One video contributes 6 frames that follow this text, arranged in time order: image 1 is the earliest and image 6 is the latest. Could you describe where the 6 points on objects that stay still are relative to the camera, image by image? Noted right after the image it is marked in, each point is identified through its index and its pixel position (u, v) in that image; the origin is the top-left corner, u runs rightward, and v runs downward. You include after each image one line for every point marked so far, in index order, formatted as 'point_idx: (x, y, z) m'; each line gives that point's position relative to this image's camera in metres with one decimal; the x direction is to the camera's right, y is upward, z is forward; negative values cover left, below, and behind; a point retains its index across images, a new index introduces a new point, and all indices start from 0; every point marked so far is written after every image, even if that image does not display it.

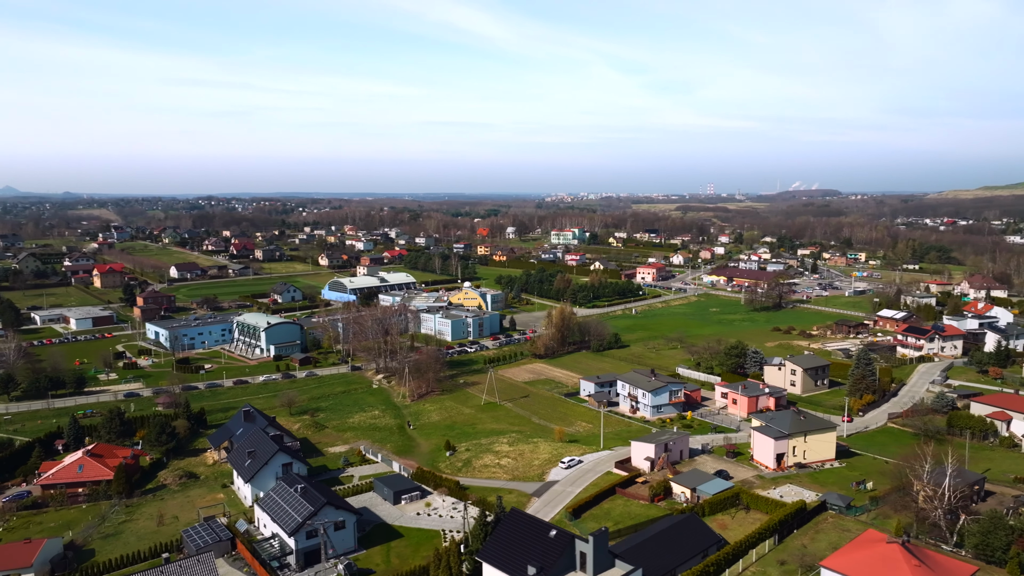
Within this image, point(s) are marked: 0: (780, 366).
0: (+7.1, -2.1, +18.7) m
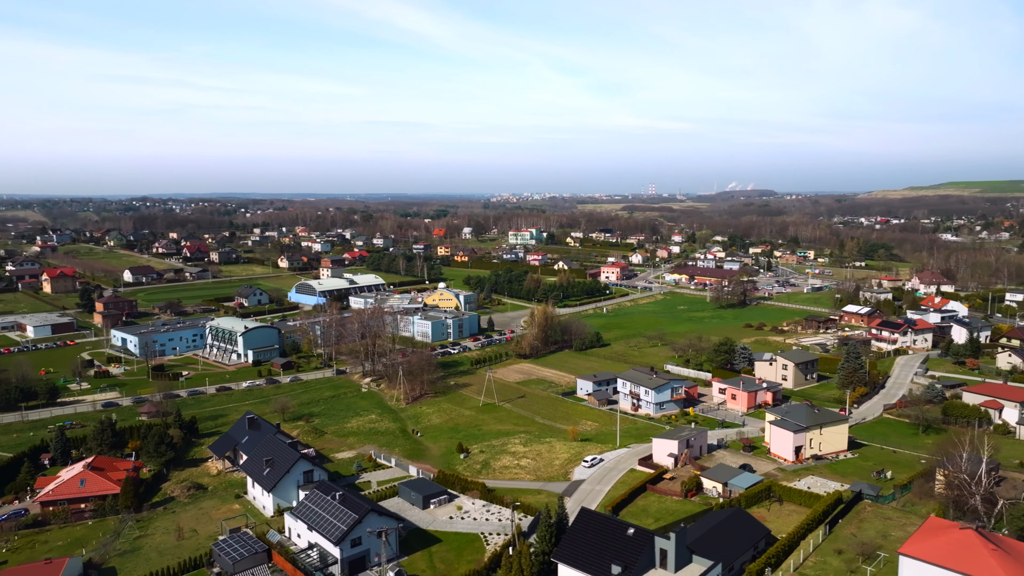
0: (+7.0, -2.0, +19.2) m
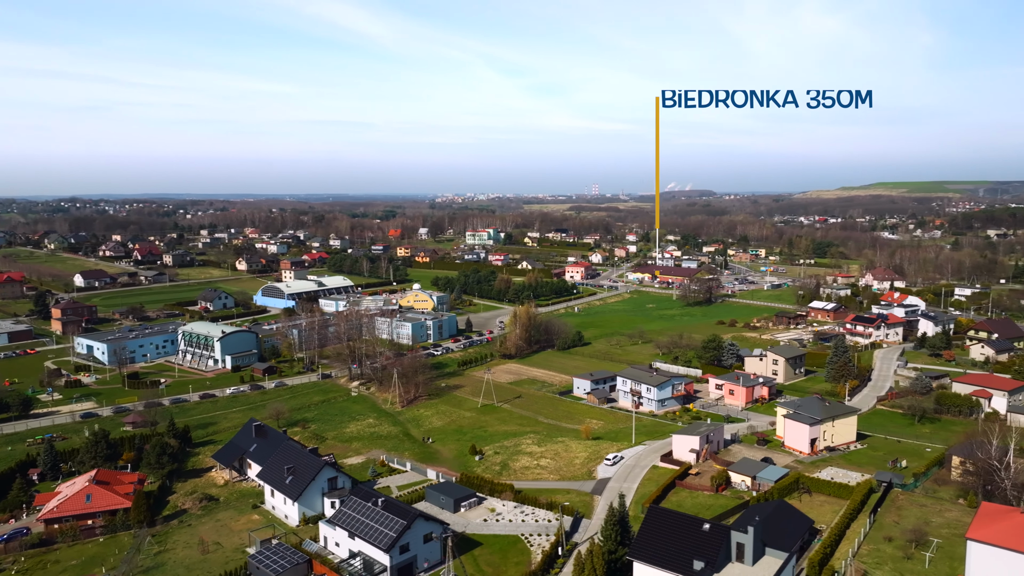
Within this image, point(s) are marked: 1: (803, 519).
0: (+6.9, -1.9, +19.7) m
1: (+3.6, -2.9, +8.8) m
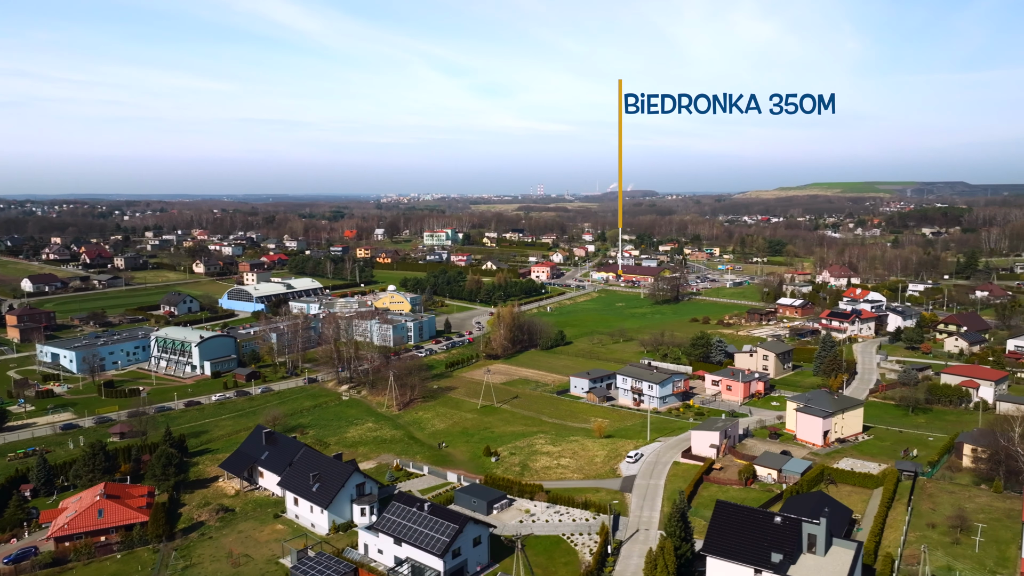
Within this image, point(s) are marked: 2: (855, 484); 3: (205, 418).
0: (+6.8, -1.8, +20.2) m
1: (+4.3, -2.9, +9.1) m
2: (+5.5, -3.1, +11.3) m
3: (-7.9, -3.3, +18.3) m
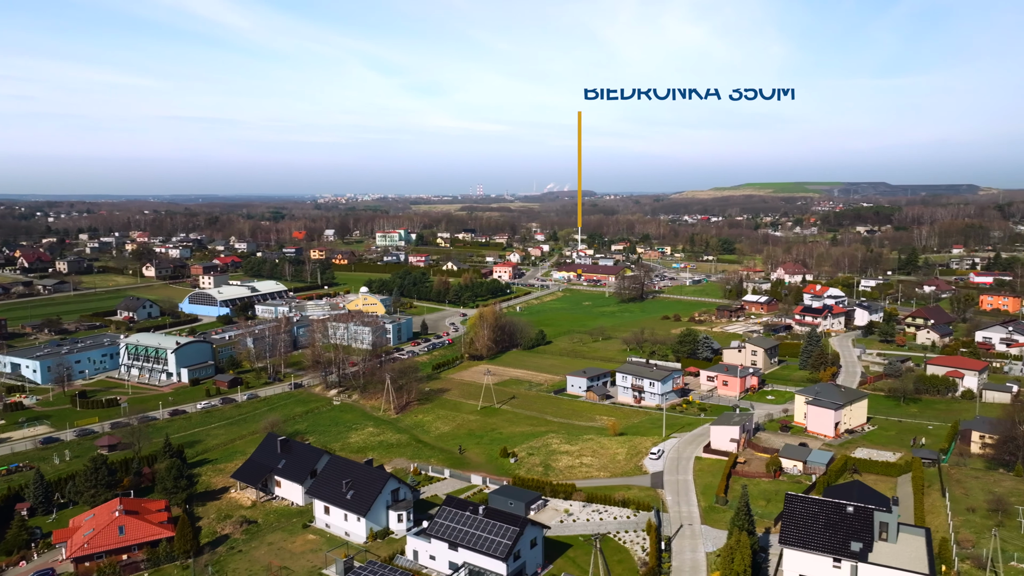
0: (+6.6, -1.8, +20.7) m
1: (+5.1, -2.8, +9.4) m
2: (+6.0, -3.1, +11.8) m
3: (-7.8, -3.4, +17.5) m
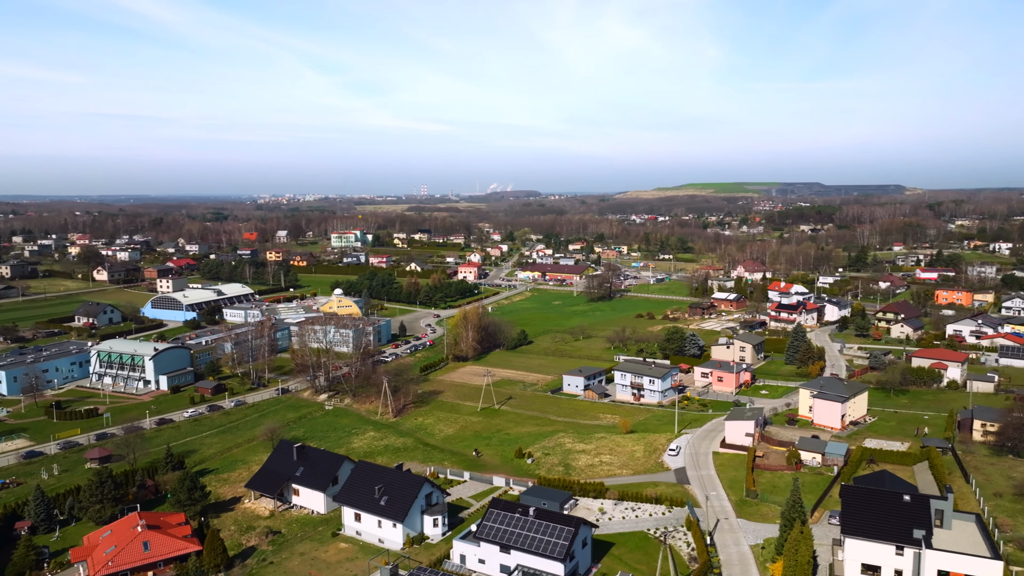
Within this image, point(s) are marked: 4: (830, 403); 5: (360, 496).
0: (+6.4, -1.7, +21.2) m
1: (+5.8, -2.7, +9.8) m
2: (+6.5, -3.0, +12.2) m
3: (-7.7, -3.5, +16.9) m
4: (+6.4, -2.3, +14.3) m
5: (-2.4, -3.3, +11.2) m
